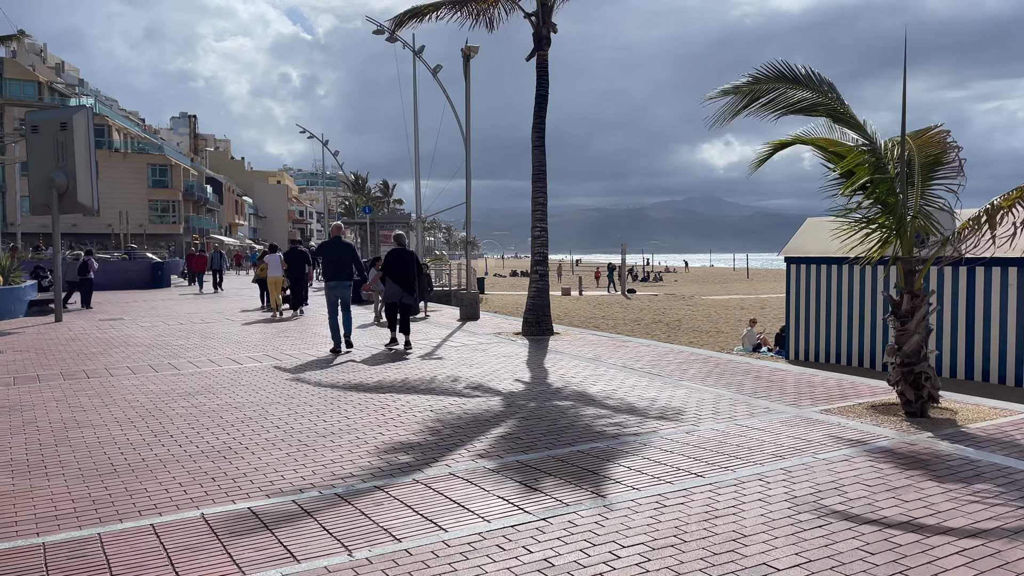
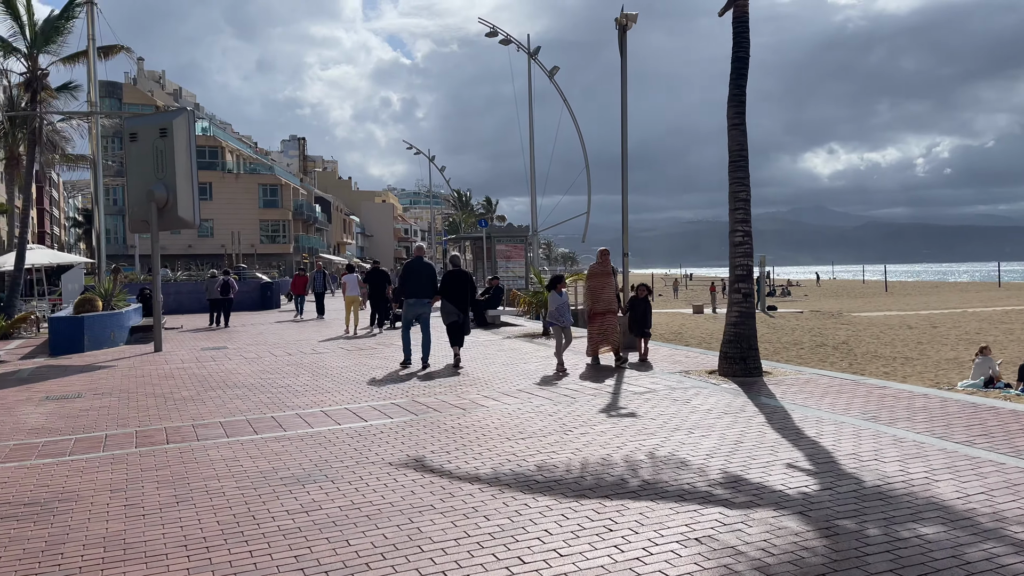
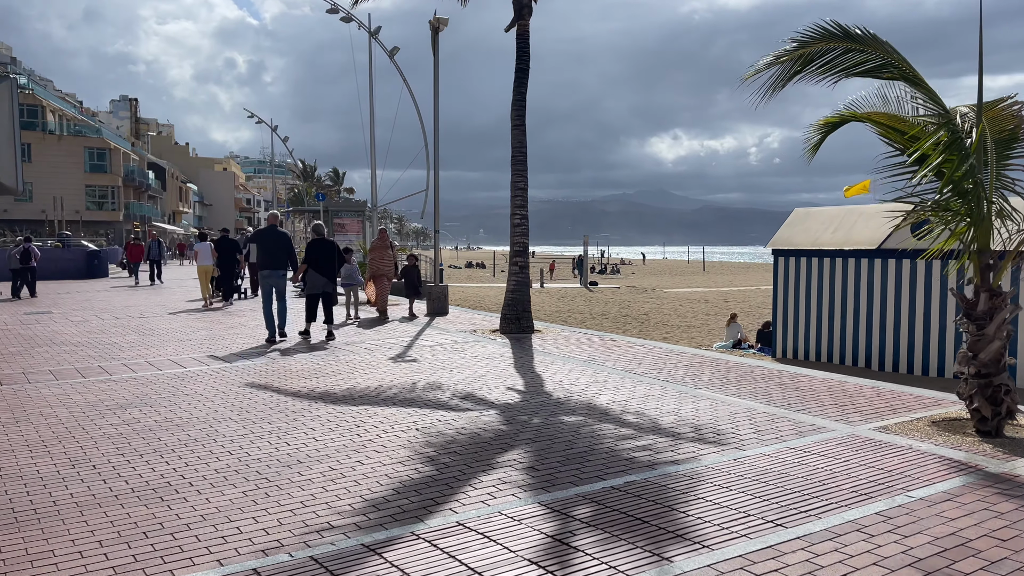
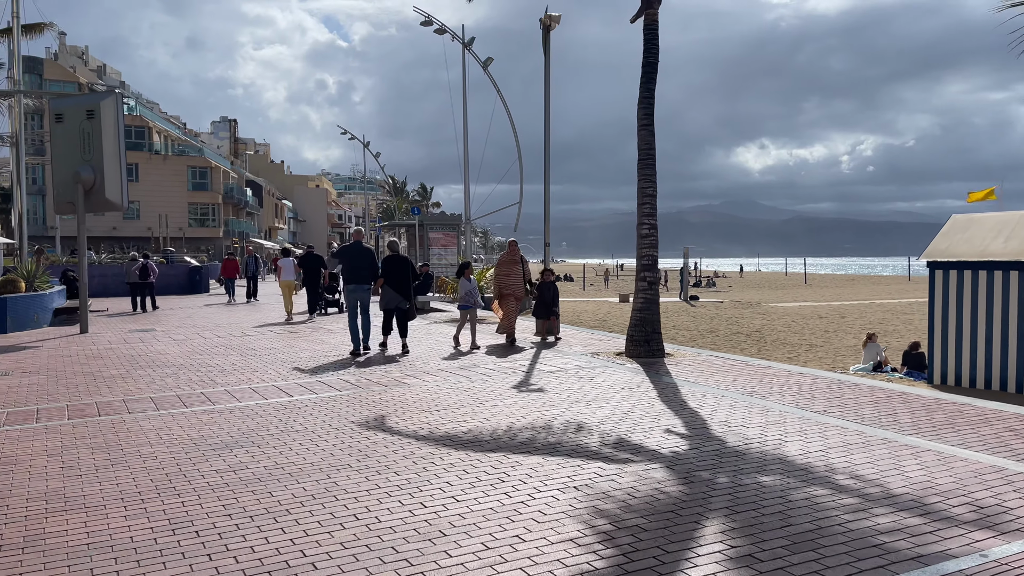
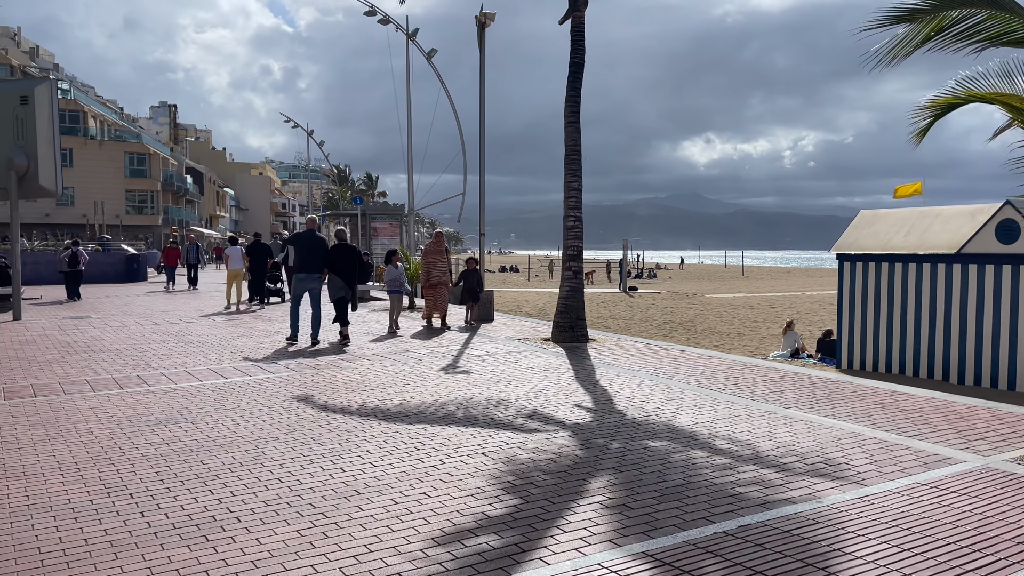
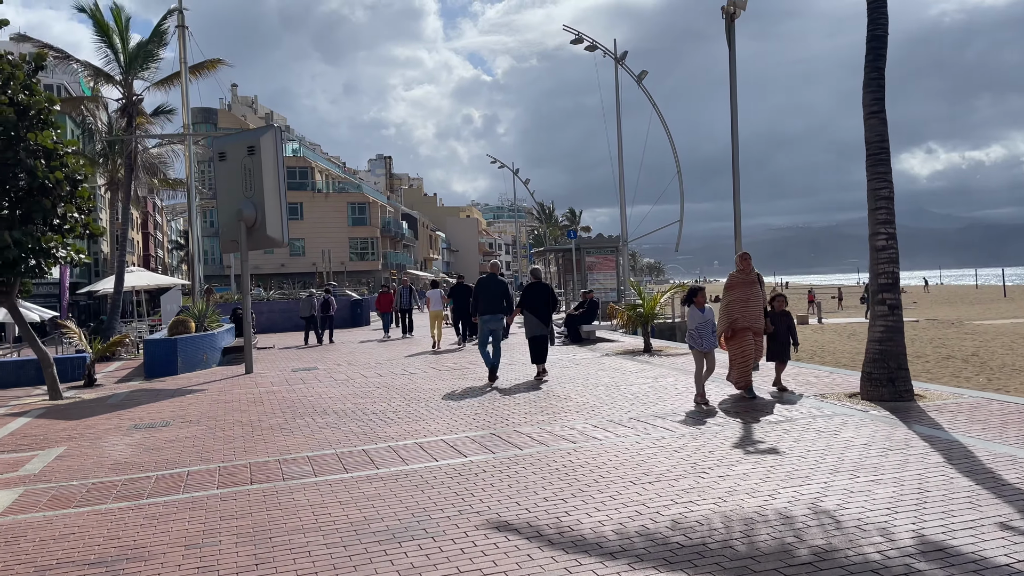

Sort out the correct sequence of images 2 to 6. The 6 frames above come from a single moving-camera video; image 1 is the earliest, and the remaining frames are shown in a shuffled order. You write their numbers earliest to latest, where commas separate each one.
3, 5, 4, 2, 6
